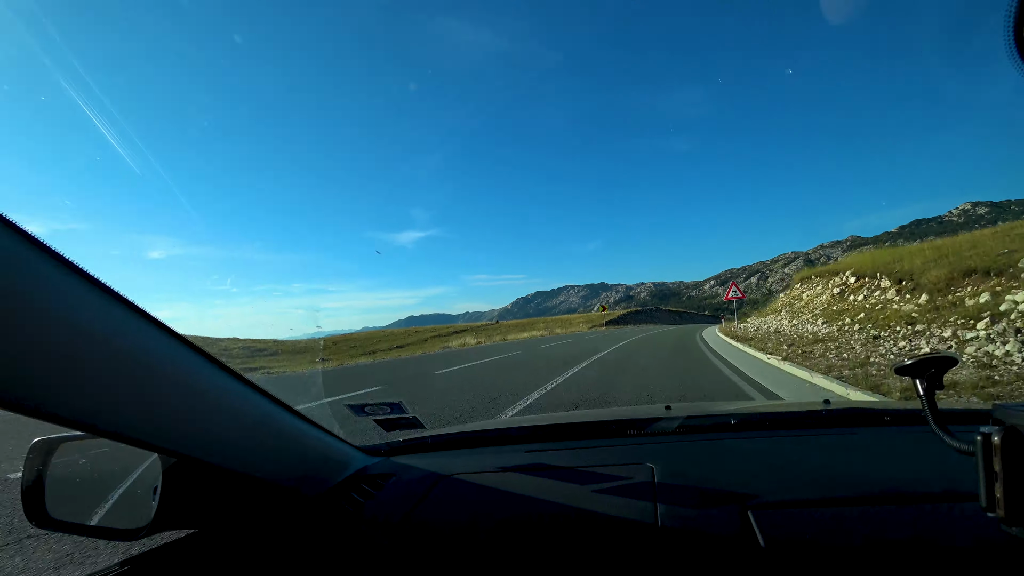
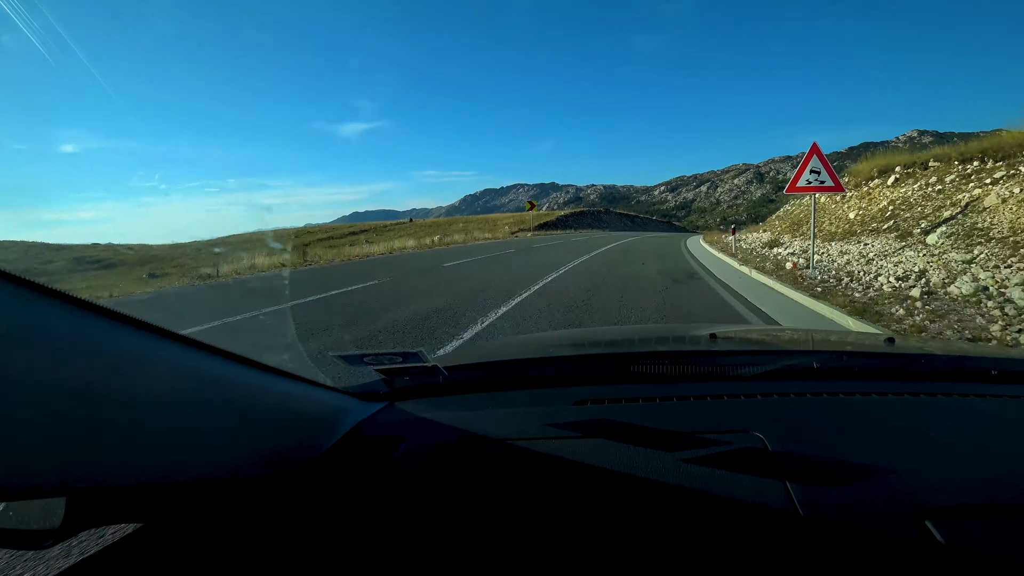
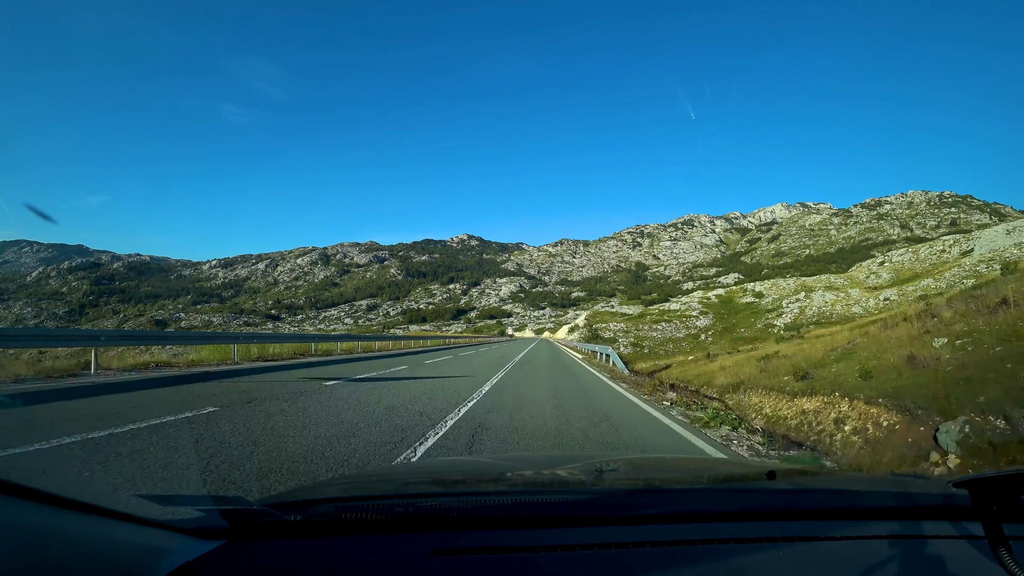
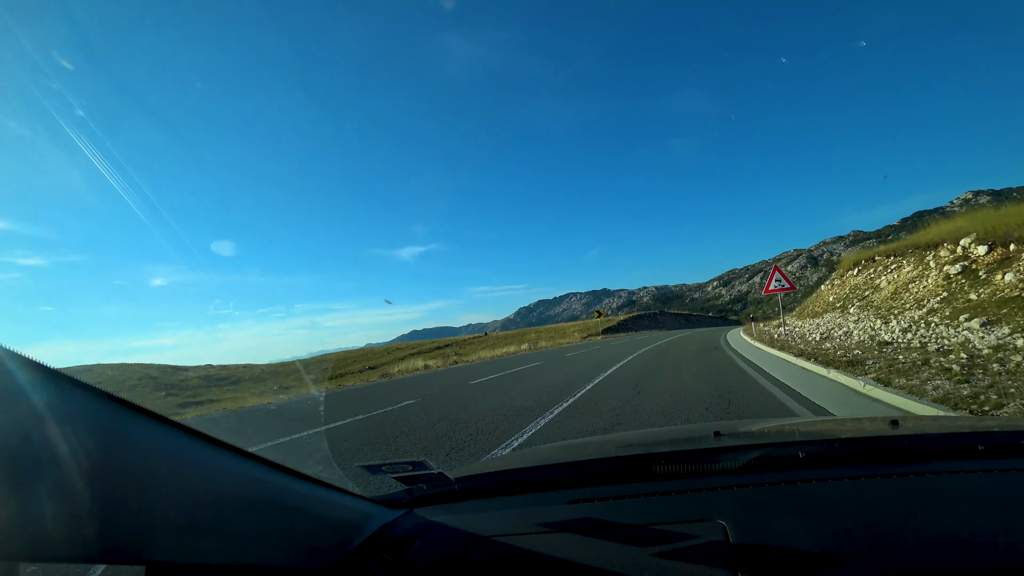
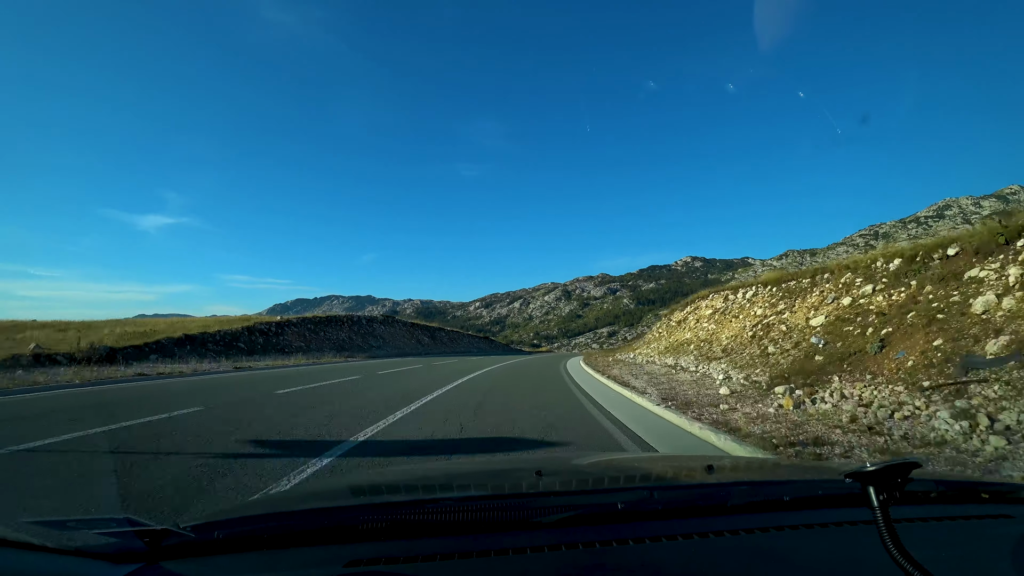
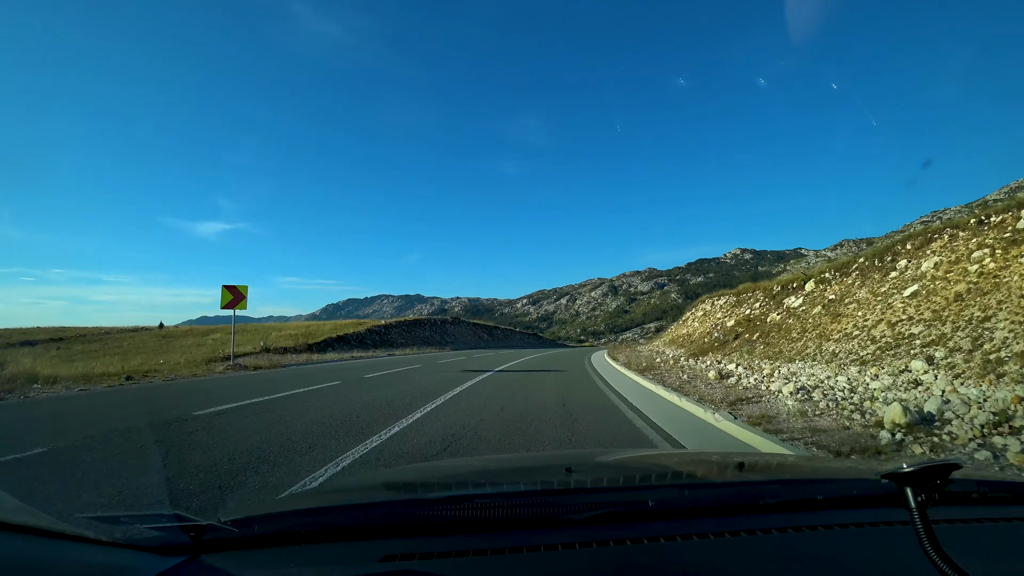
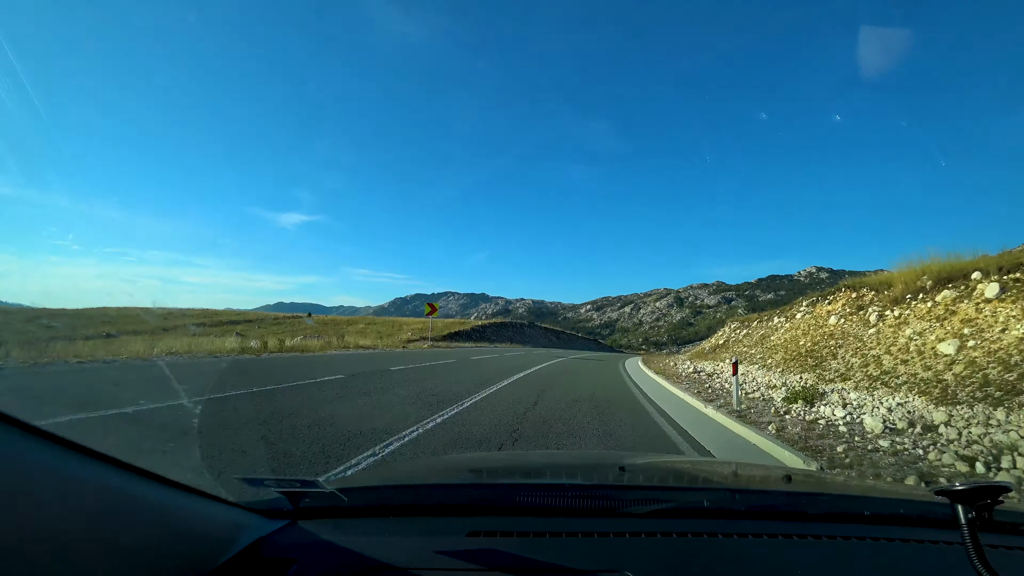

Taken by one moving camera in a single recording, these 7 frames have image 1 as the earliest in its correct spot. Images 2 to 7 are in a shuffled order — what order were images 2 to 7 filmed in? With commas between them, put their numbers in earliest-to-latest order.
4, 2, 7, 6, 5, 3
